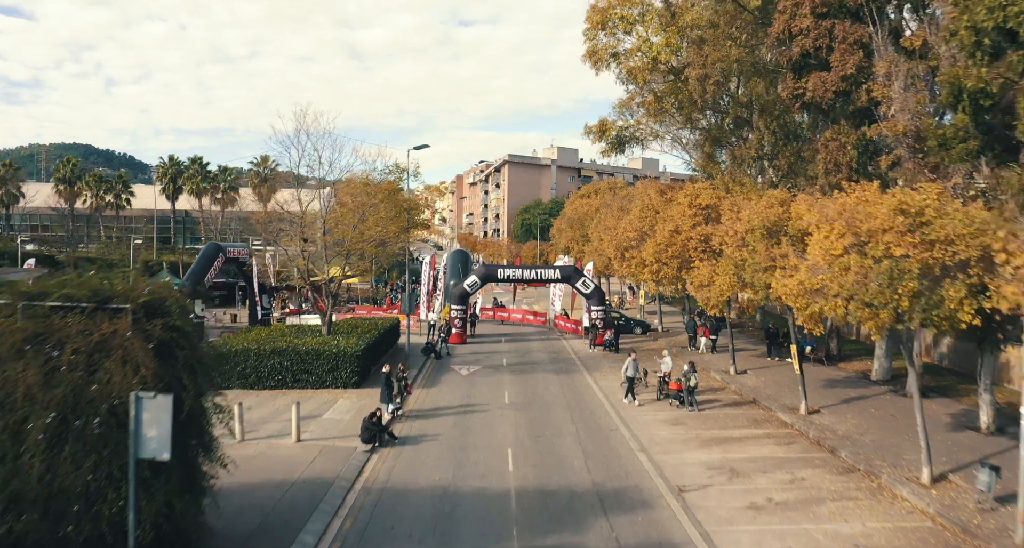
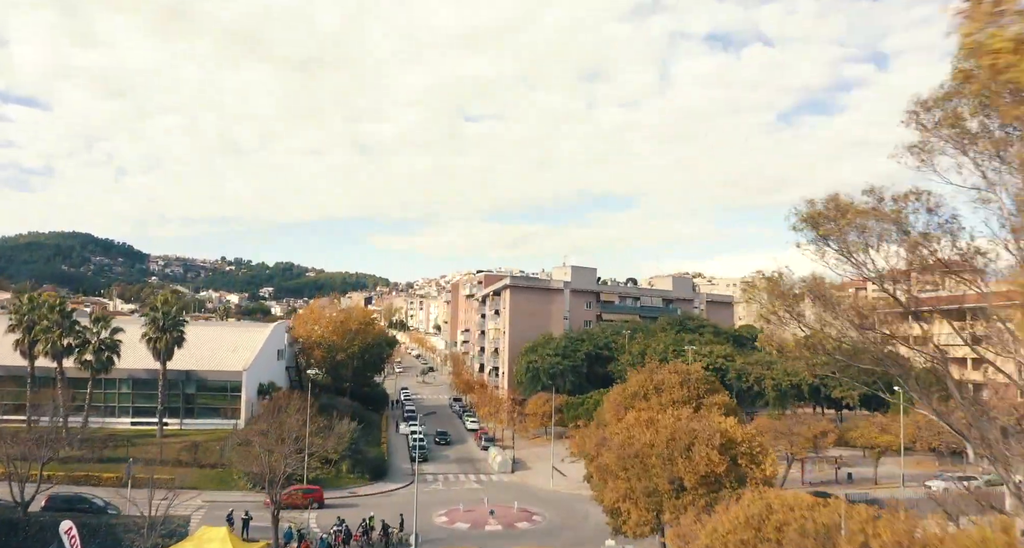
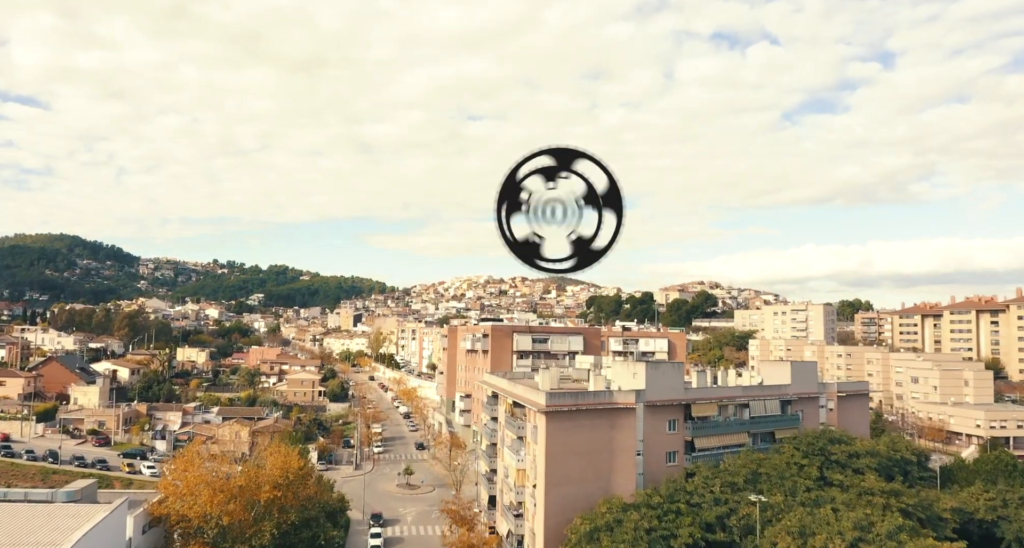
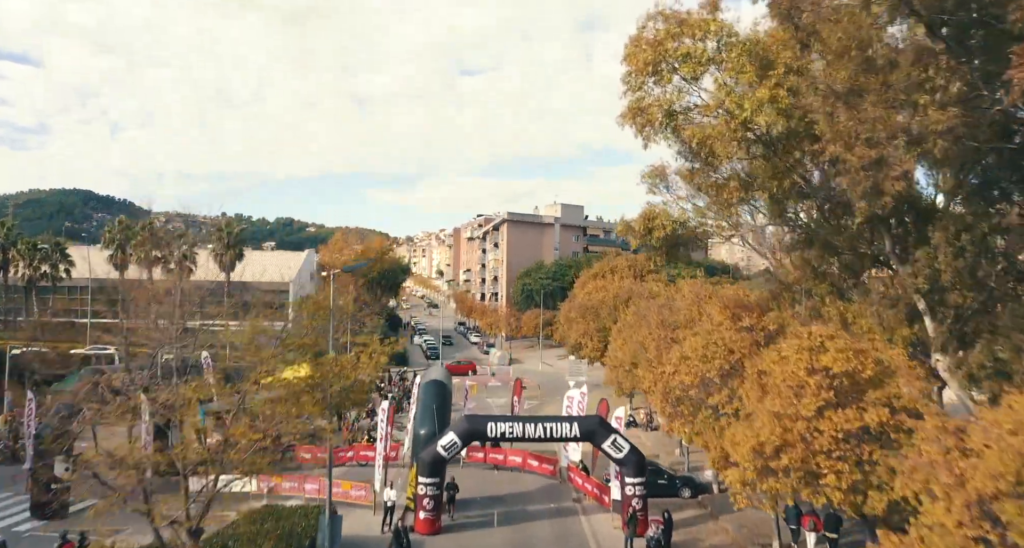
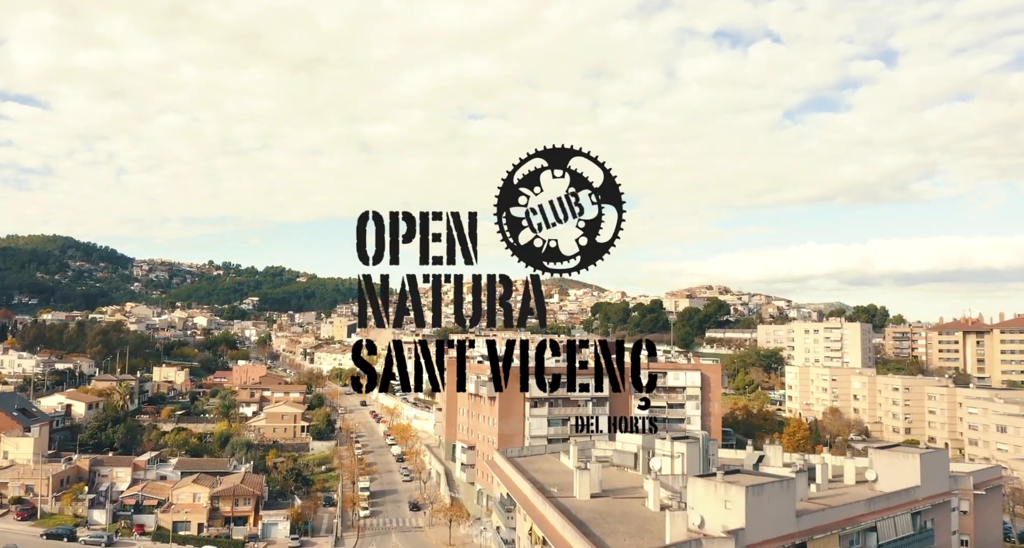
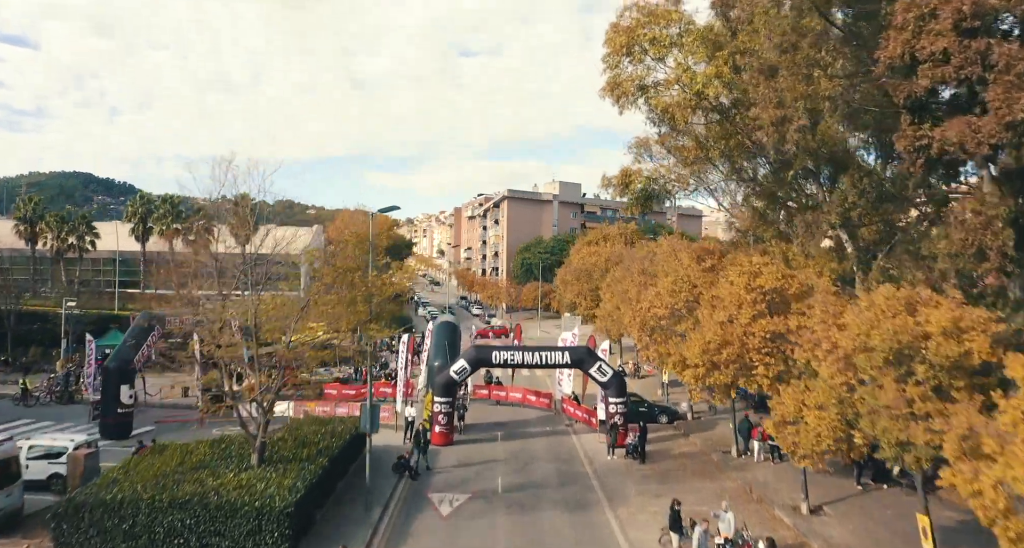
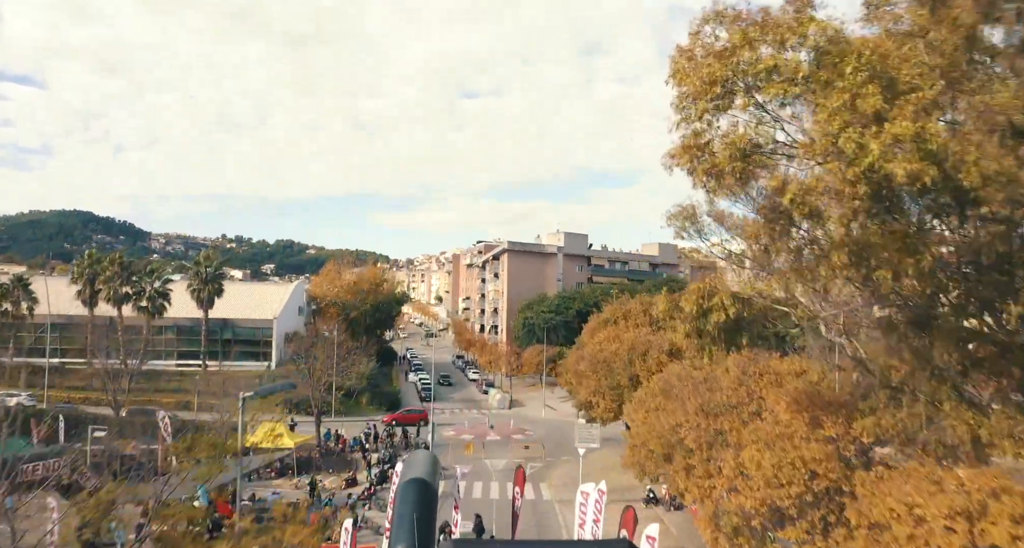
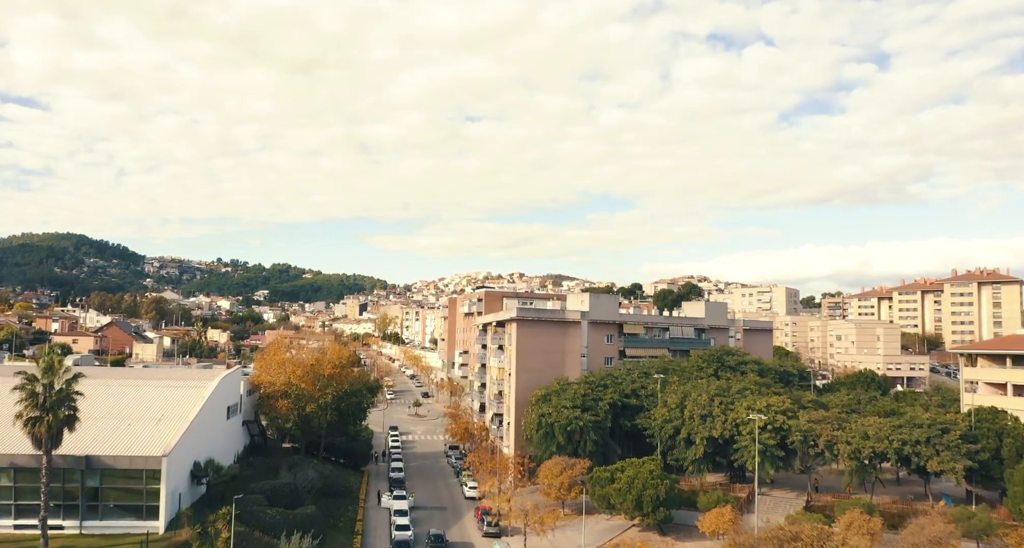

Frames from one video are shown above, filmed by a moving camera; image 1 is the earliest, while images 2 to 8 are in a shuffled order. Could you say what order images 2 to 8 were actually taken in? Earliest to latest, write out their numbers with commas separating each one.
6, 4, 7, 2, 8, 3, 5
